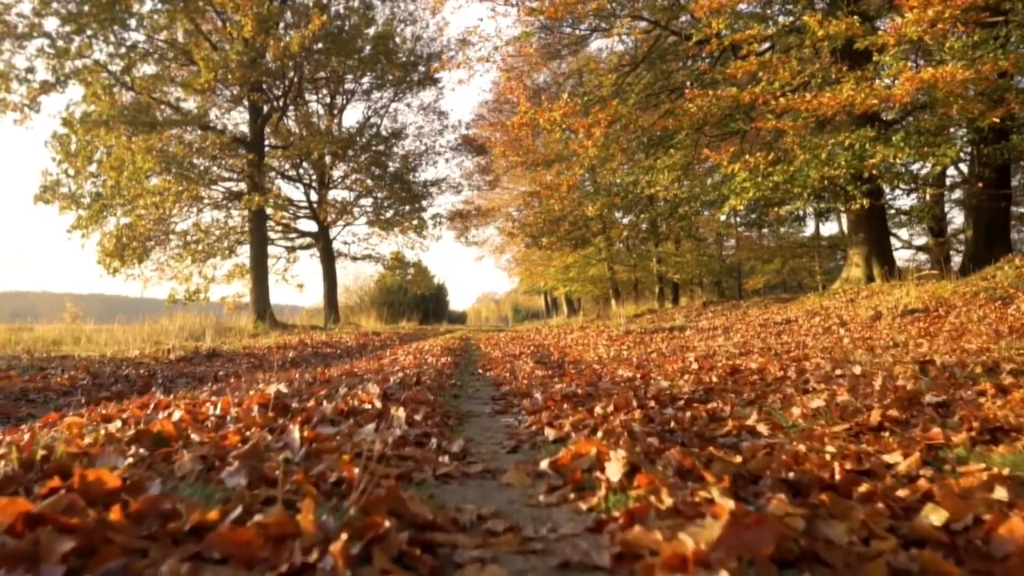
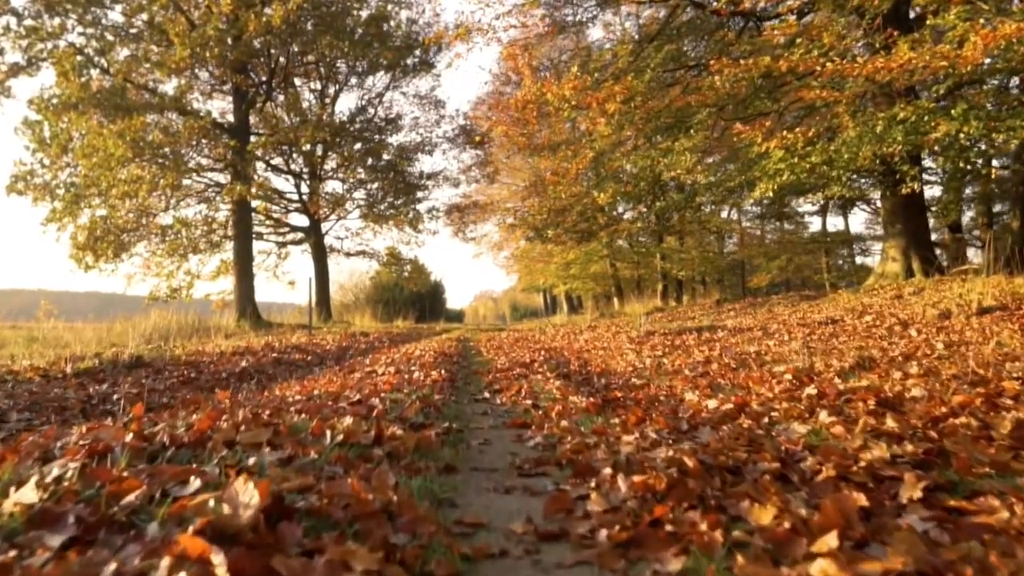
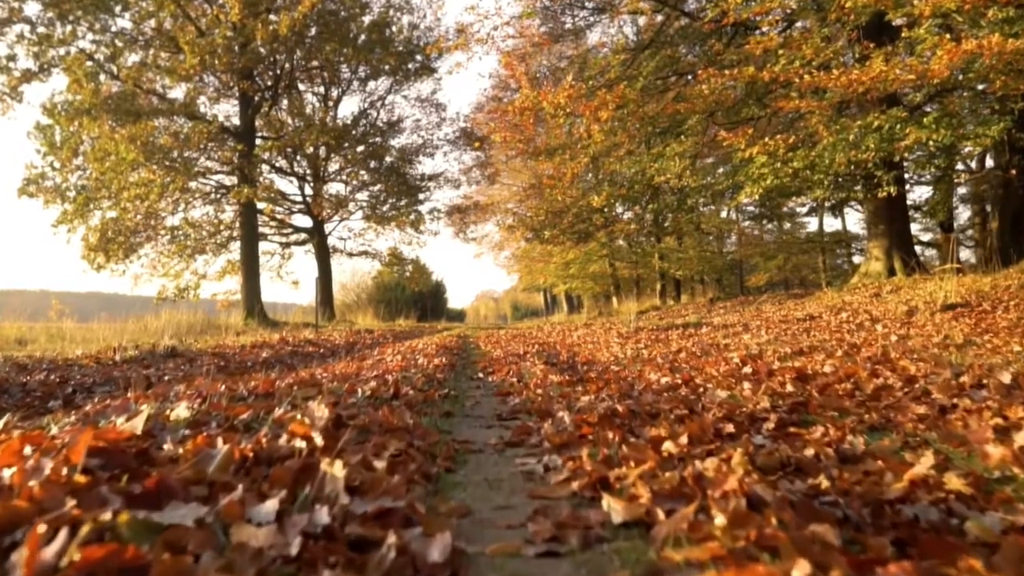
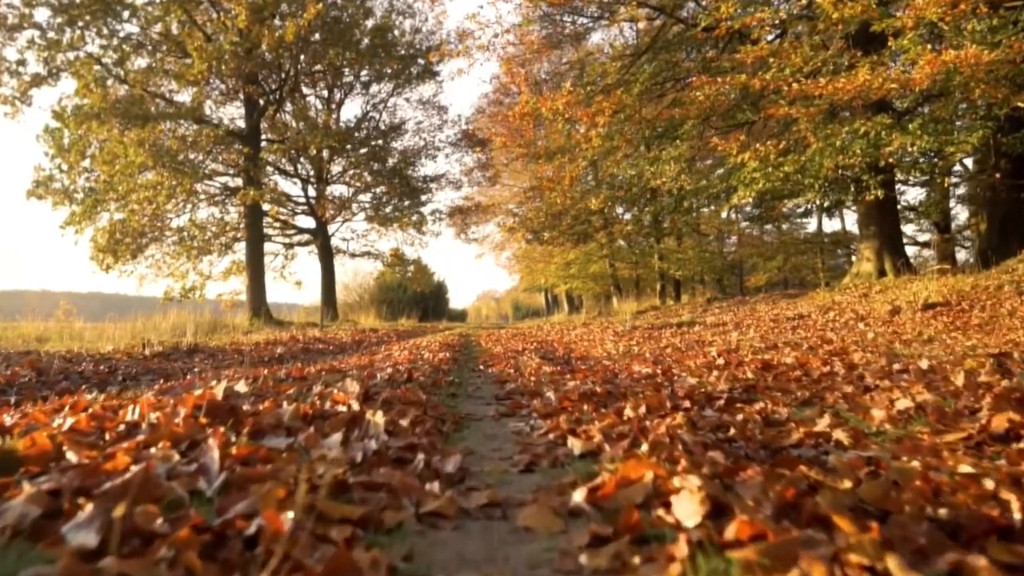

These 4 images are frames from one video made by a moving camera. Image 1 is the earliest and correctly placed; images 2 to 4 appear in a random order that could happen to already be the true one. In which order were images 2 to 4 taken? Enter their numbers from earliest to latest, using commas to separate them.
4, 3, 2
